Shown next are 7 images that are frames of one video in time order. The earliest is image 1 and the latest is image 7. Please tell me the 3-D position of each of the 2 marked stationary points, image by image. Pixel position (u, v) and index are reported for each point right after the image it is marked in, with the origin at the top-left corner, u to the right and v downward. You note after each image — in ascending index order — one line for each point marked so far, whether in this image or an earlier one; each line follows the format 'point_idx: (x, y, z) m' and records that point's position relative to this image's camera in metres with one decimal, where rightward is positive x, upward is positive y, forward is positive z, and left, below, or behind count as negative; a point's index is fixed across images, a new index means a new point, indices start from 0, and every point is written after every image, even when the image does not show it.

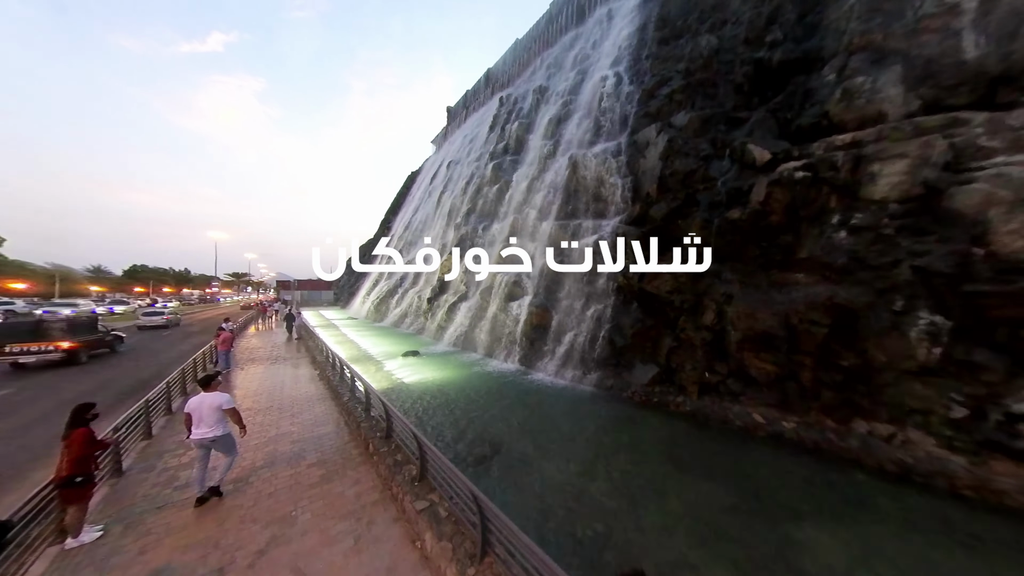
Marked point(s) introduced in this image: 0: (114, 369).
0: (-19.1, -3.8, +14.0) m
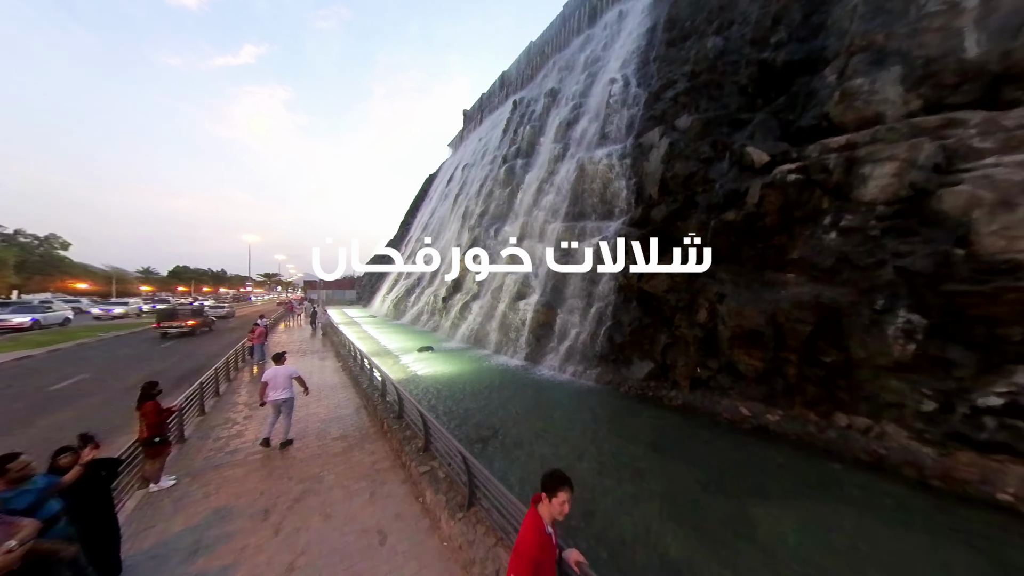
0: (-18.7, -3.8, +15.9) m
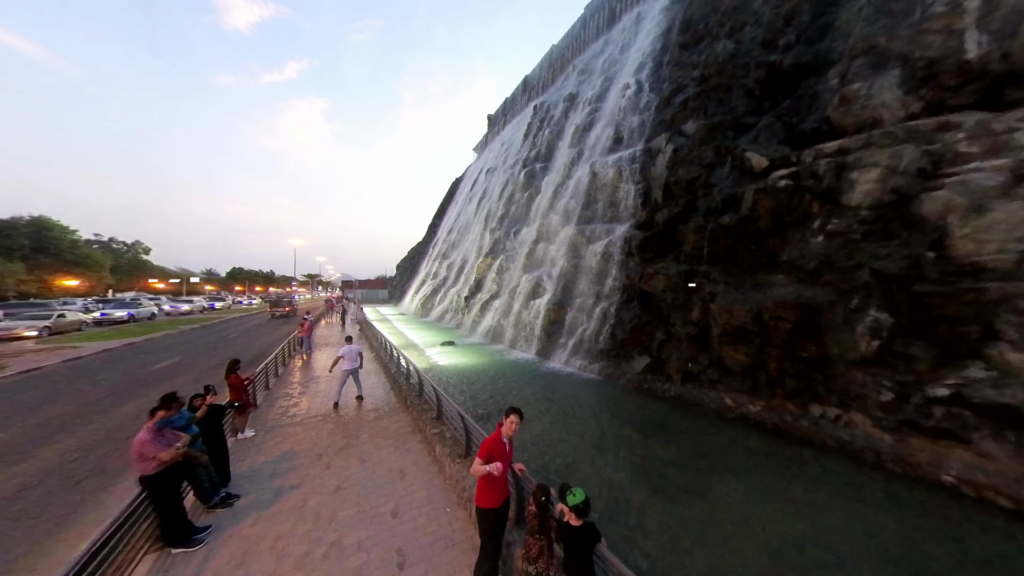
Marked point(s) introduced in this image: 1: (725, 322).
0: (-17.9, -3.8, +18.8) m
1: (+6.8, -1.1, +9.3) m
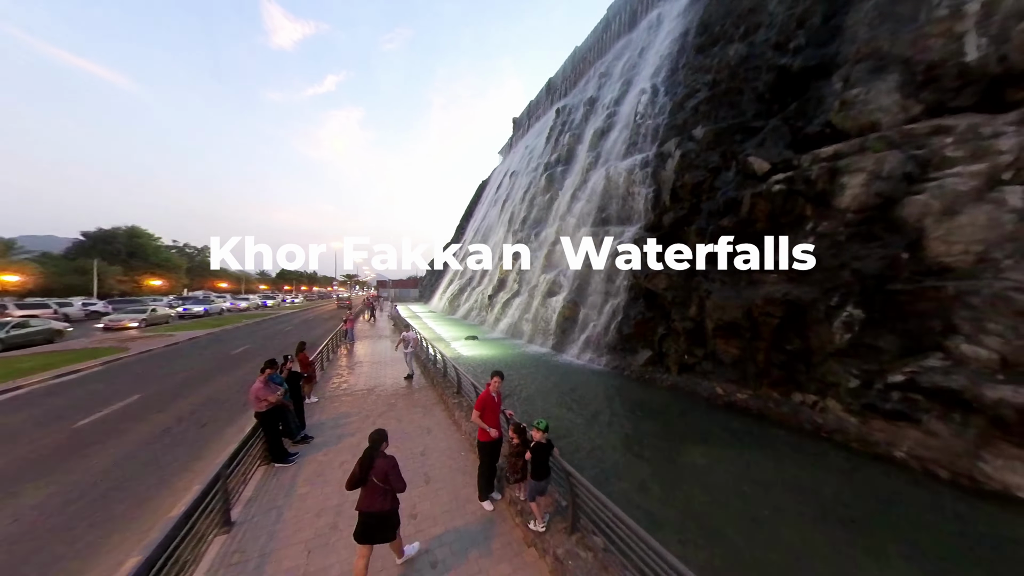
0: (-16.6, -3.7, +21.9) m
1: (+7.2, -1.0, +10.2) m
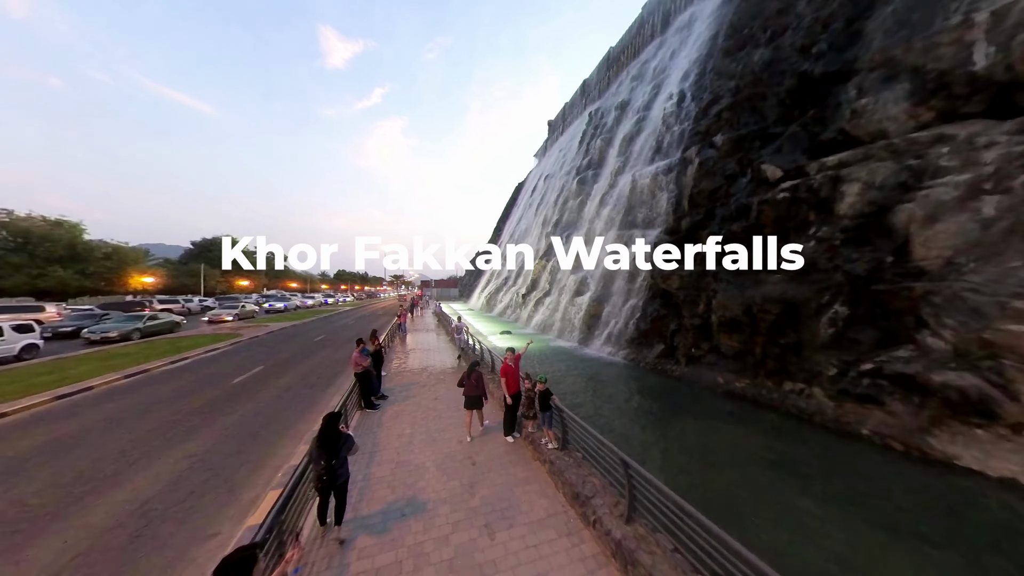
0: (-13.9, -3.7, +25.9) m
1: (+8.2, -1.0, +11.3) m
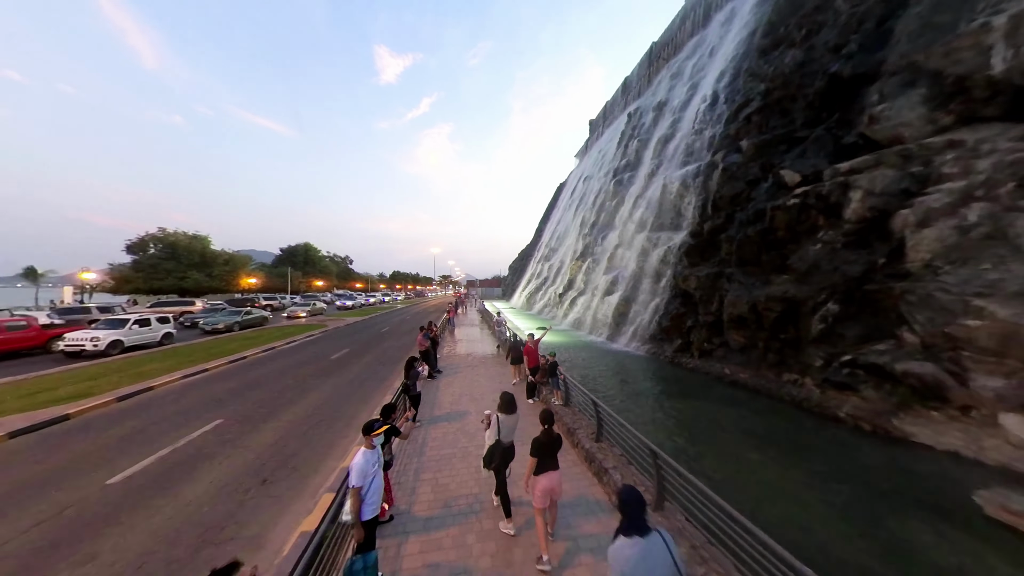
0: (-10.4, -3.6, +30.1) m
1: (+9.4, -1.0, +12.4) m
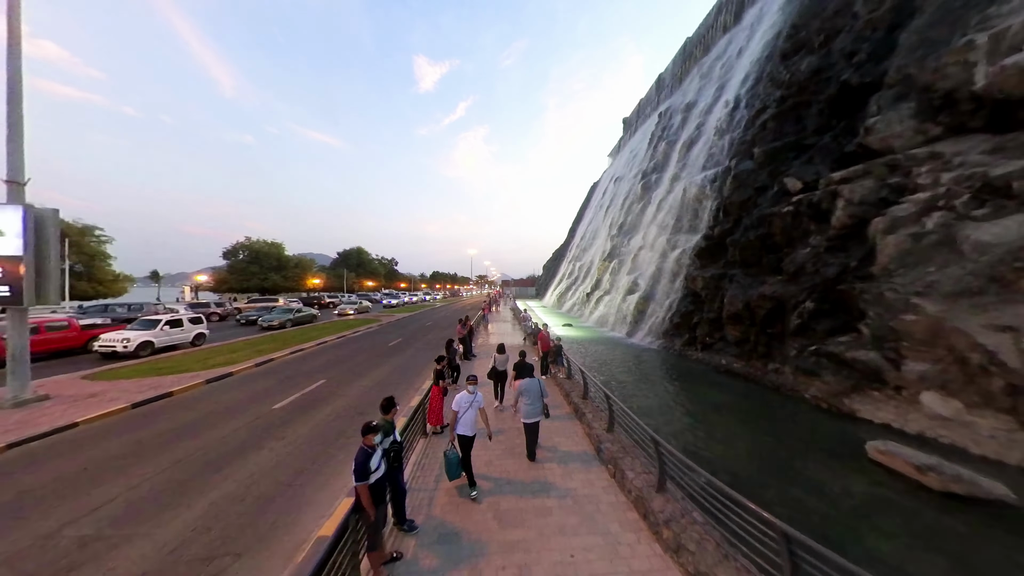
0: (-7.1, -3.6, +33.7) m
1: (+10.3, -1.0, +13.8) m
